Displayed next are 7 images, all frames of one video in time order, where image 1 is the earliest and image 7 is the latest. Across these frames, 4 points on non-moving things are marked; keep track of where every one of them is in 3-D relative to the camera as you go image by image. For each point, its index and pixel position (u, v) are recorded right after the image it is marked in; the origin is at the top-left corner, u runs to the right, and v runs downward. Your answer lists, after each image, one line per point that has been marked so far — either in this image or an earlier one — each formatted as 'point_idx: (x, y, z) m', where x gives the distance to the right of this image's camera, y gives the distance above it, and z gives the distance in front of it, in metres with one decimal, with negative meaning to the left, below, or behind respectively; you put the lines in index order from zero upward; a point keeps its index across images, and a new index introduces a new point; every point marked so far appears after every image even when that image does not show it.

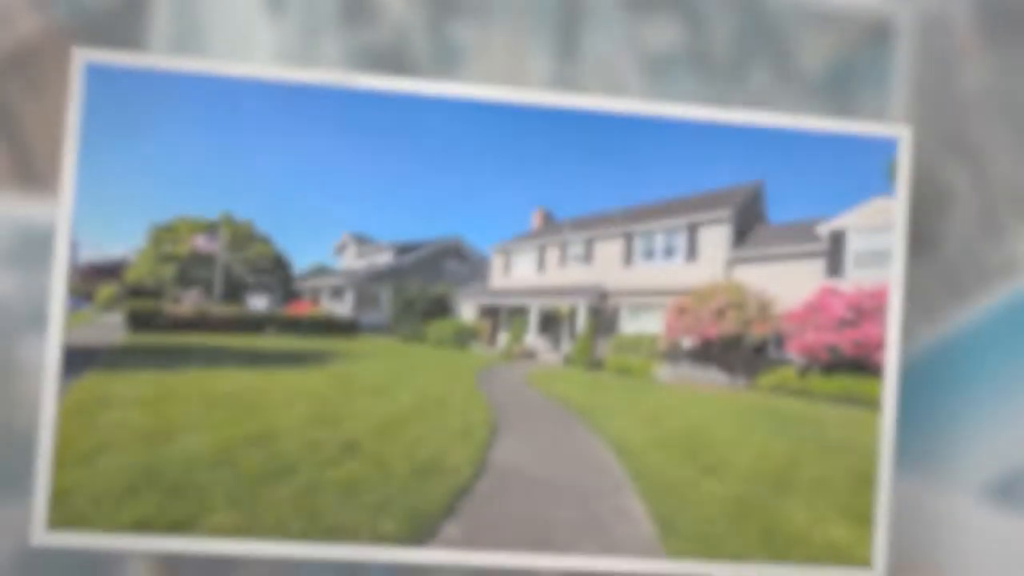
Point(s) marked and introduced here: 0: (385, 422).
0: (-1.3, -1.4, +4.4) m
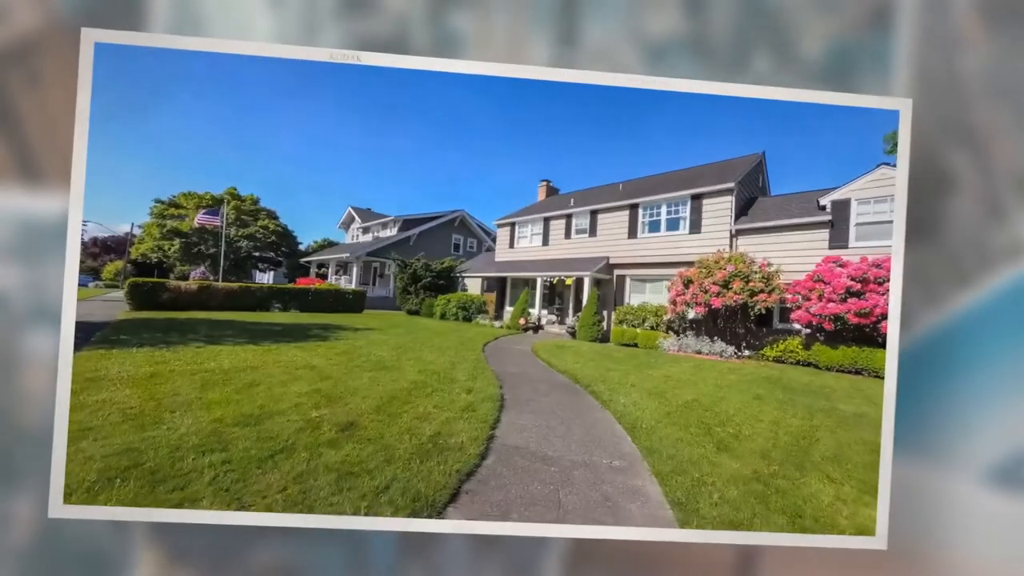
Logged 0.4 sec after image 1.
0: (-1.2, -1.1, +4.3) m
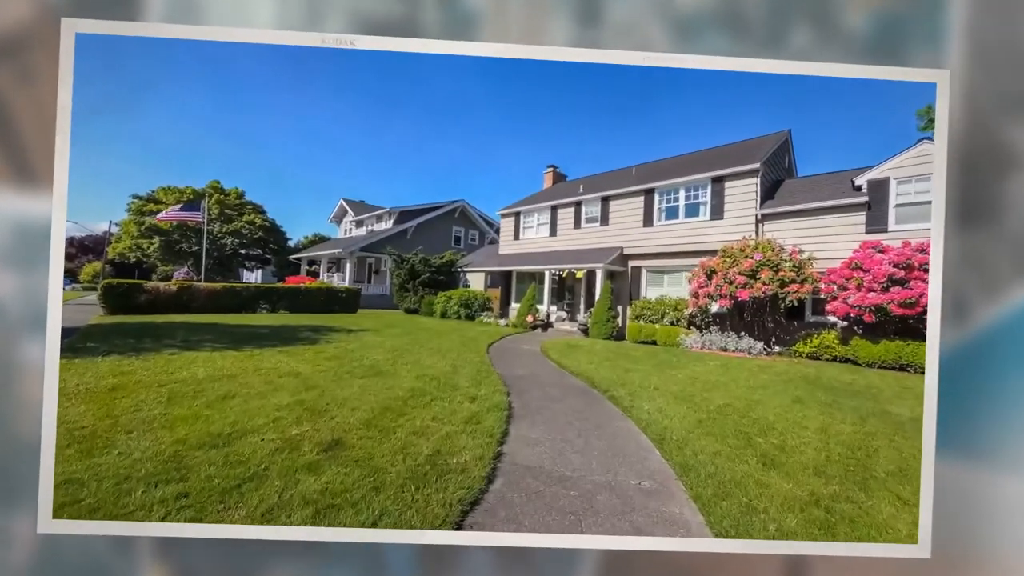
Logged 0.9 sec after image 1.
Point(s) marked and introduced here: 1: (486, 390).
0: (-1.2, -1.1, +4.0) m
1: (-0.2, -0.9, +3.6) m
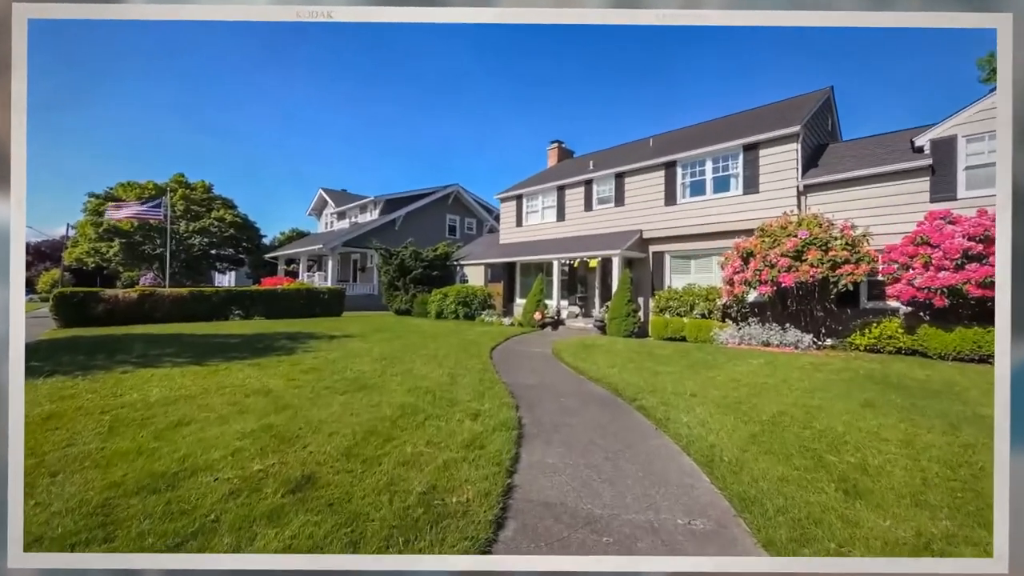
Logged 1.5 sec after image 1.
0: (-1.1, -1.1, +3.5) m
1: (-0.1, -0.8, +3.1) m
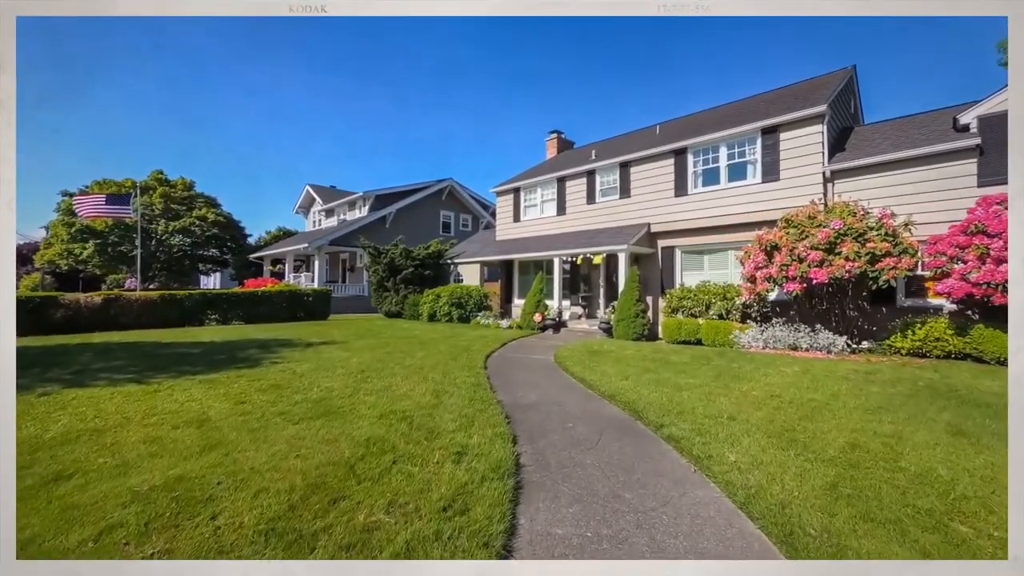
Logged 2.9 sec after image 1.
0: (-1.1, -1.1, +2.9) m
1: (-0.1, -0.8, +2.5) m
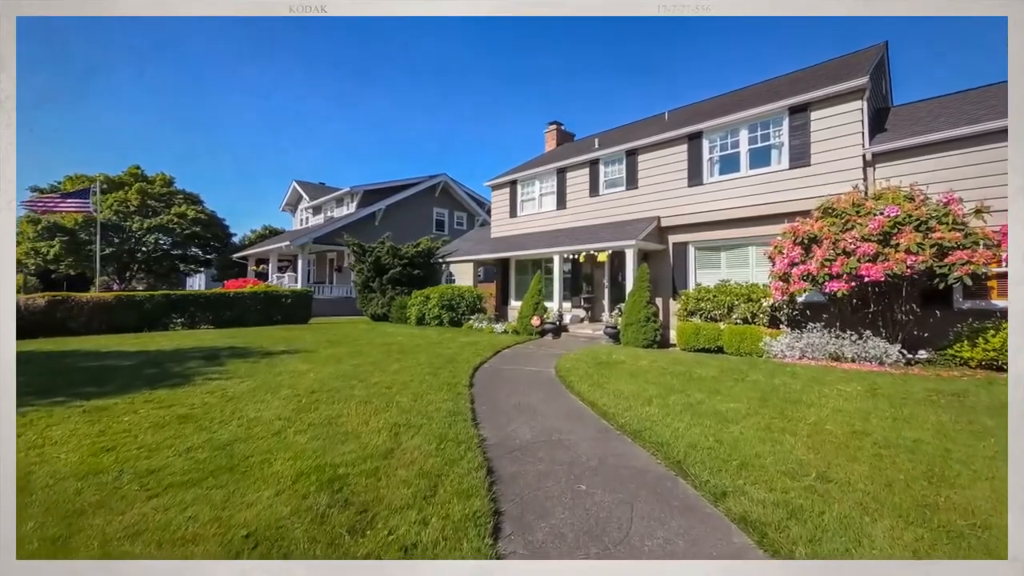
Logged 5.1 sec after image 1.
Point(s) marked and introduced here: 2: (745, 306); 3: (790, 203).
0: (-1.2, -1.0, +2.0) m
1: (-0.2, -0.8, +1.6) m
2: (+3.4, -0.3, +6.1) m
3: (+4.3, +1.3, +6.5) m
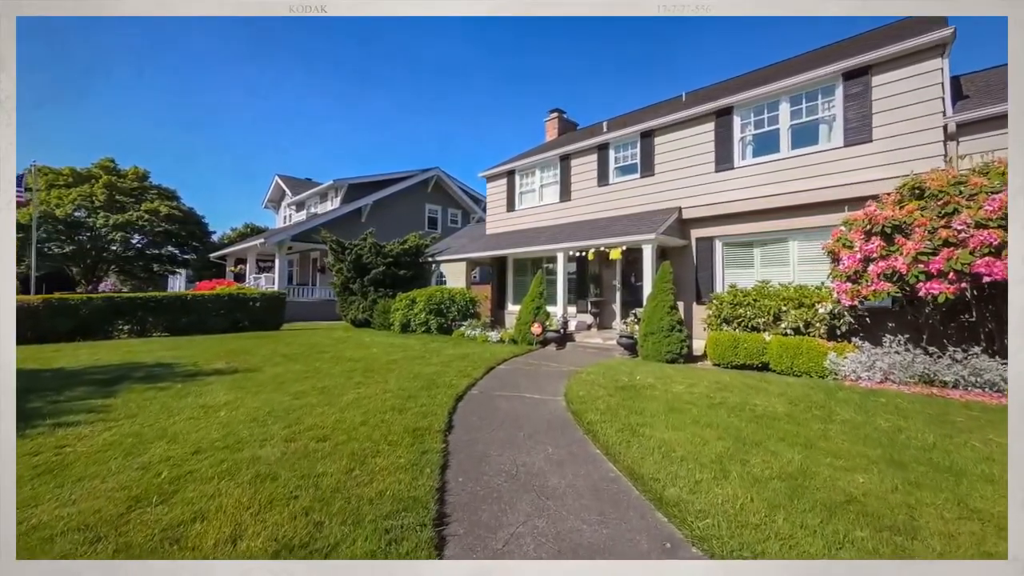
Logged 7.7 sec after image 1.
0: (-1.2, -1.1, +0.8) m
1: (-0.2, -0.8, +0.4) m
2: (+3.3, -0.3, +4.9) m
3: (+4.2, +1.3, +5.3) m
